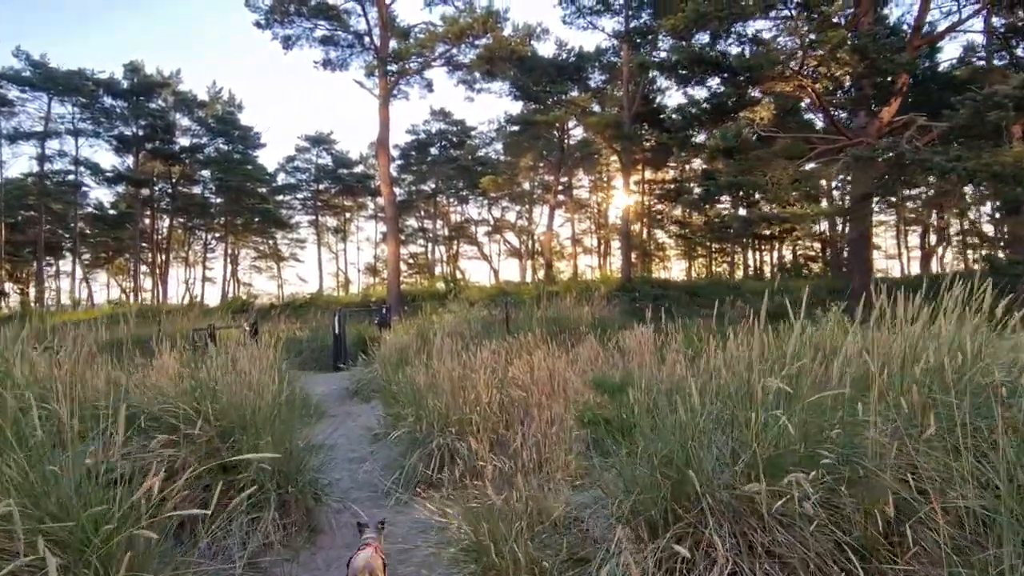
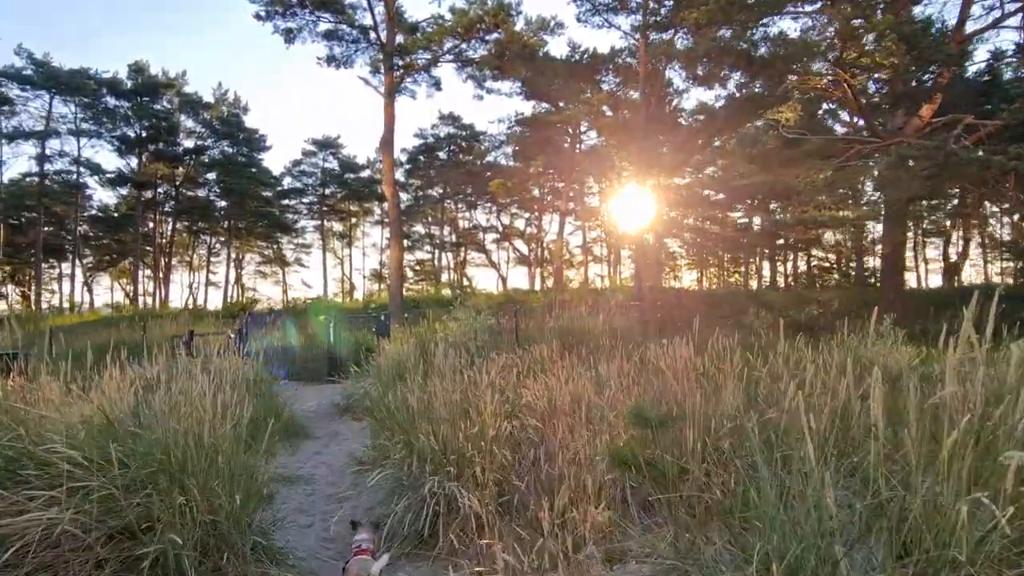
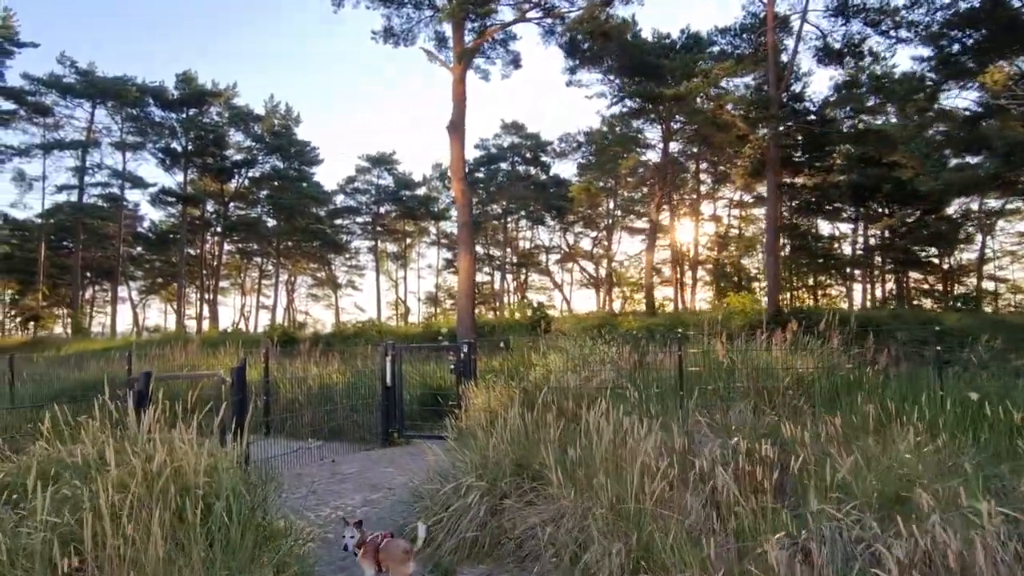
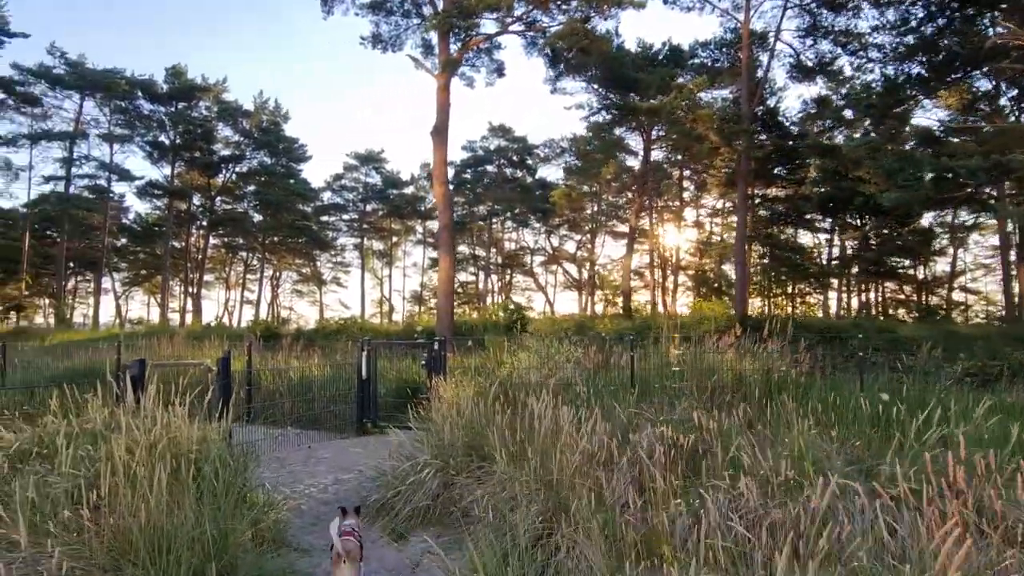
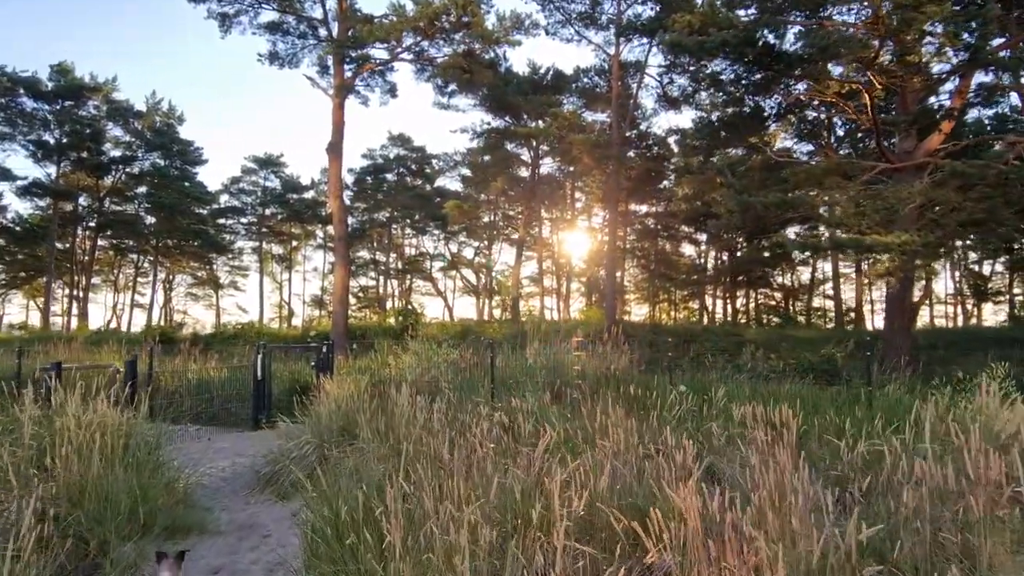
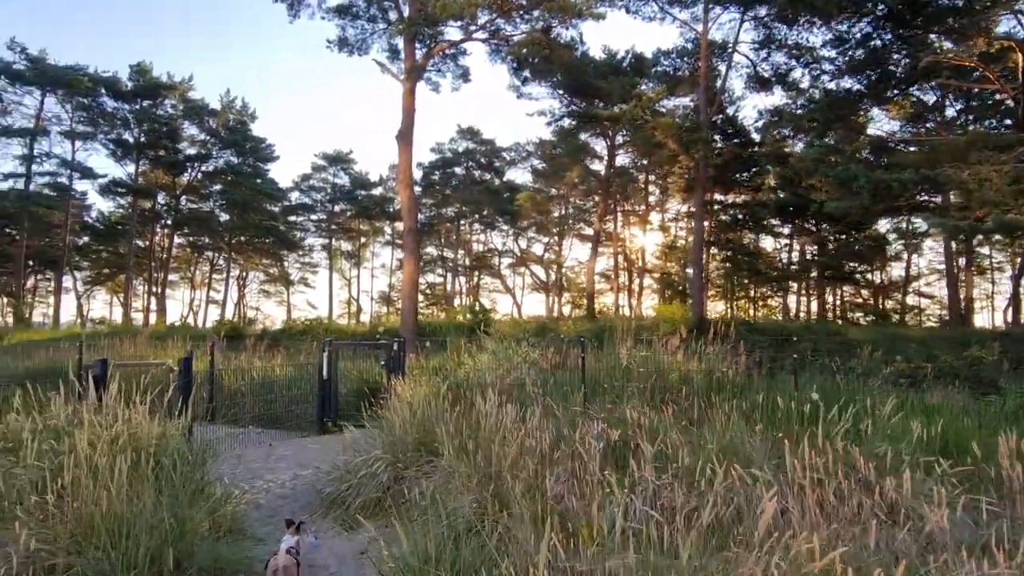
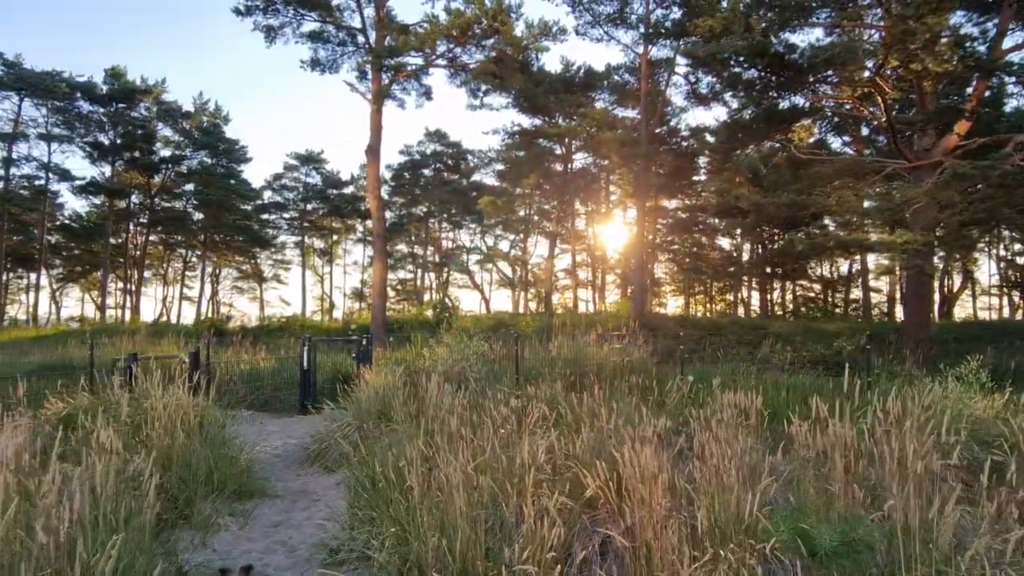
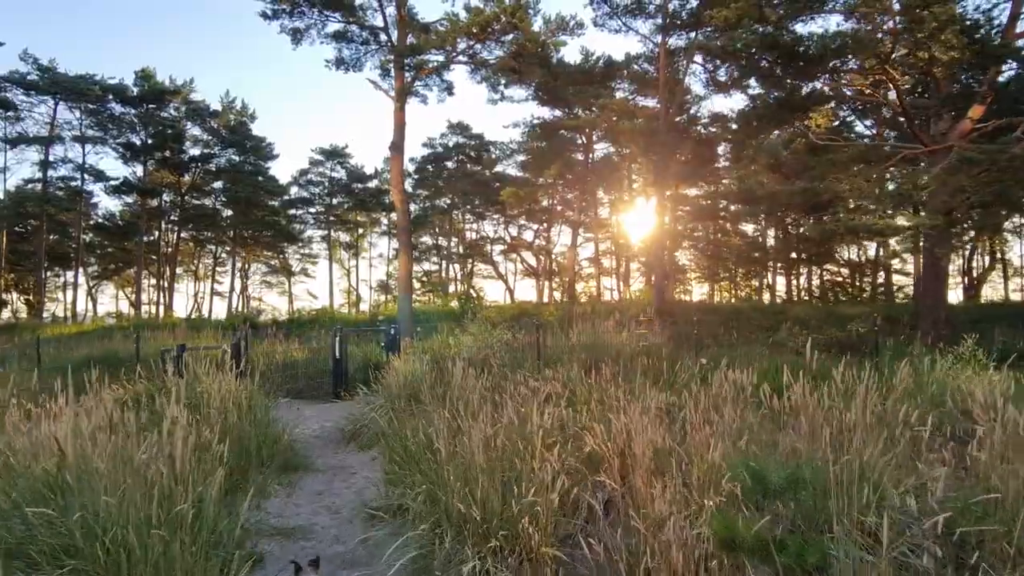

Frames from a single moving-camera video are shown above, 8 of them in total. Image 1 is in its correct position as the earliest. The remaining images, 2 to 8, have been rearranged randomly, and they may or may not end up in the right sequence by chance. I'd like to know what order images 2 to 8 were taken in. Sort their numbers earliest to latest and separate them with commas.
2, 8, 7, 5, 6, 4, 3
